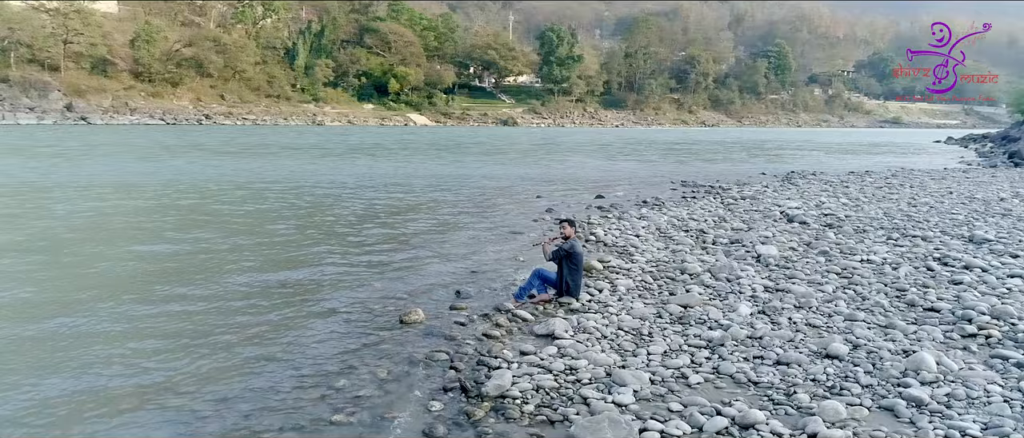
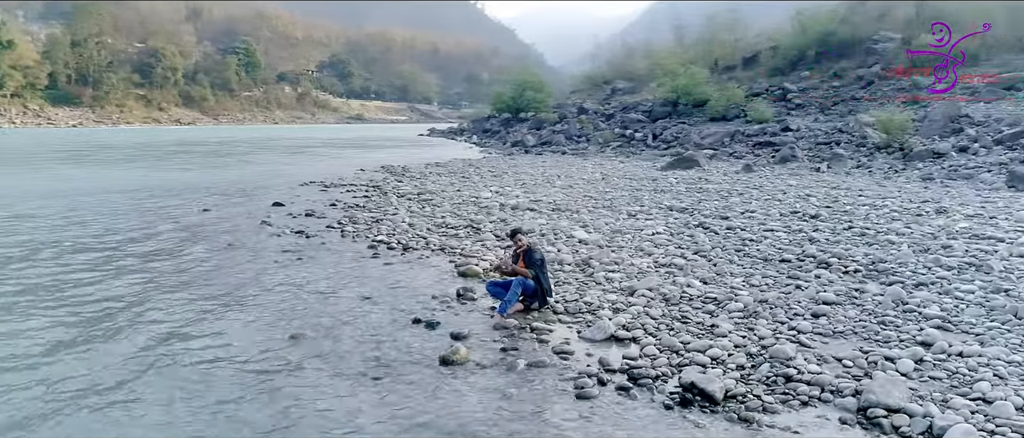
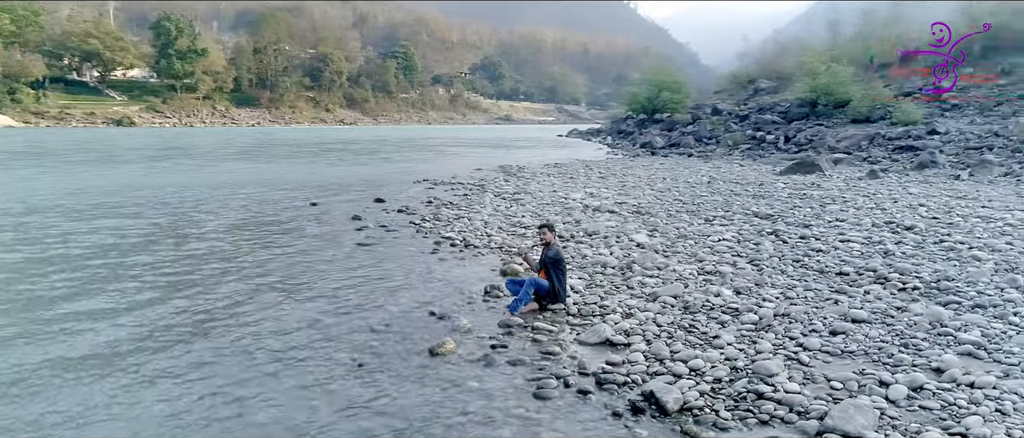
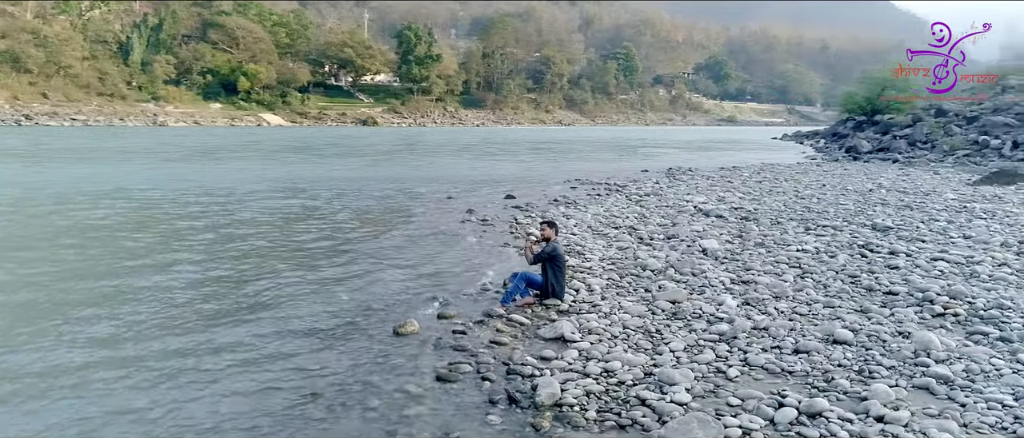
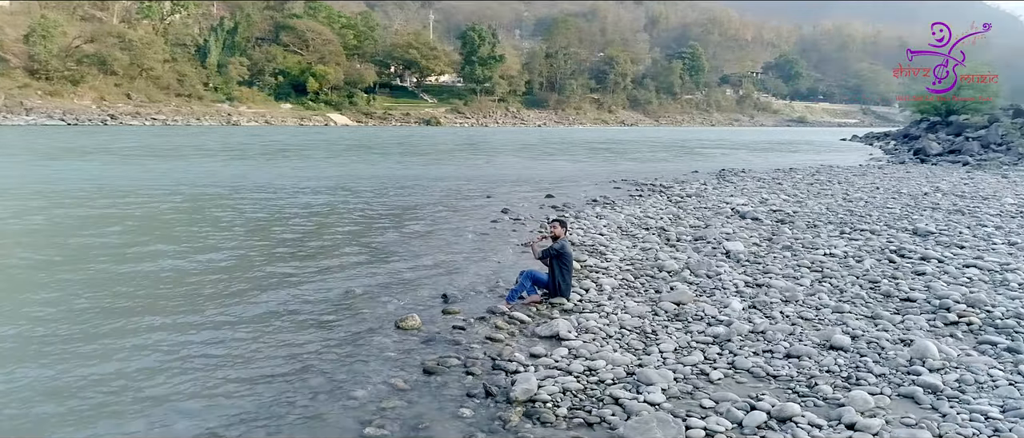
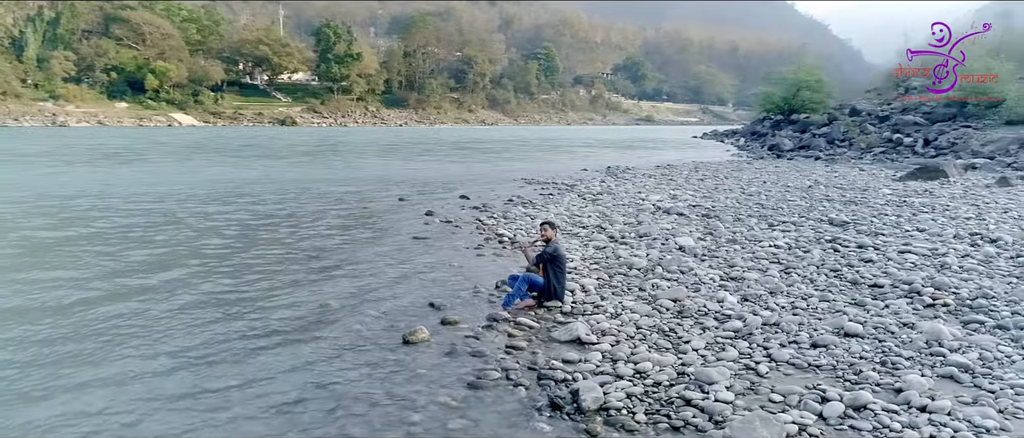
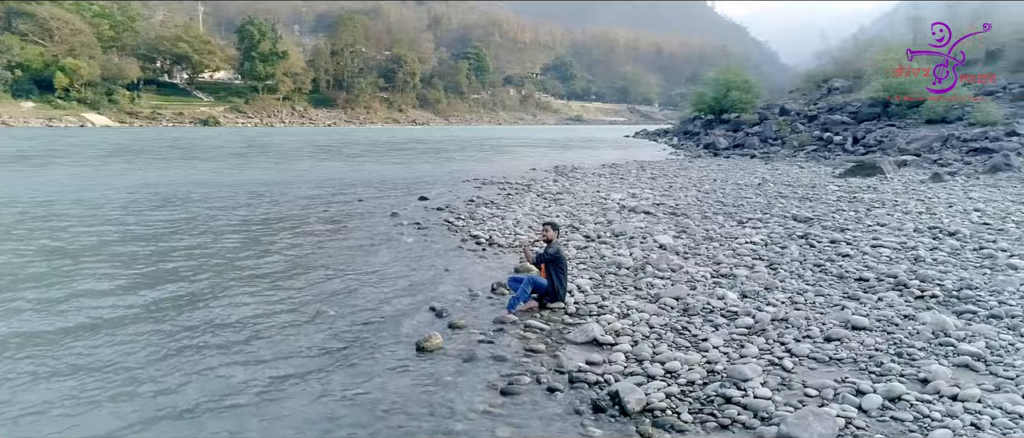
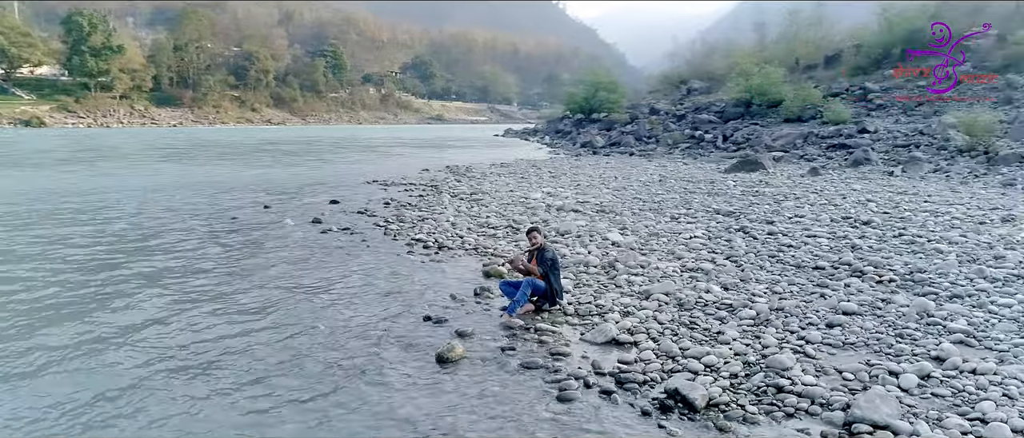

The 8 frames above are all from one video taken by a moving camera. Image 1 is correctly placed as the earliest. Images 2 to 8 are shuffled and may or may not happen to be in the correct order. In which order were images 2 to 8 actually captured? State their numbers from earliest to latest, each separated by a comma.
5, 4, 6, 7, 3, 8, 2
